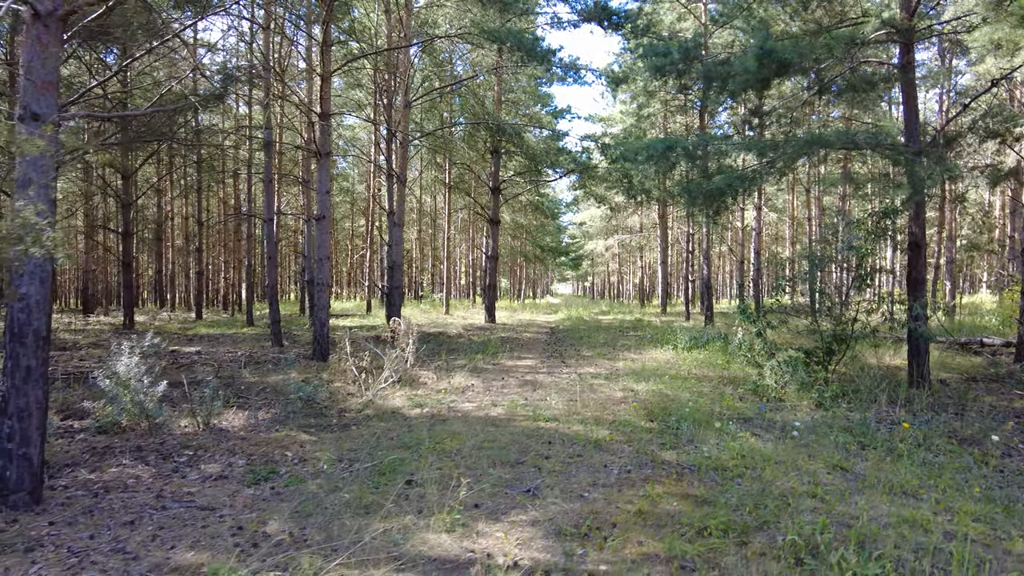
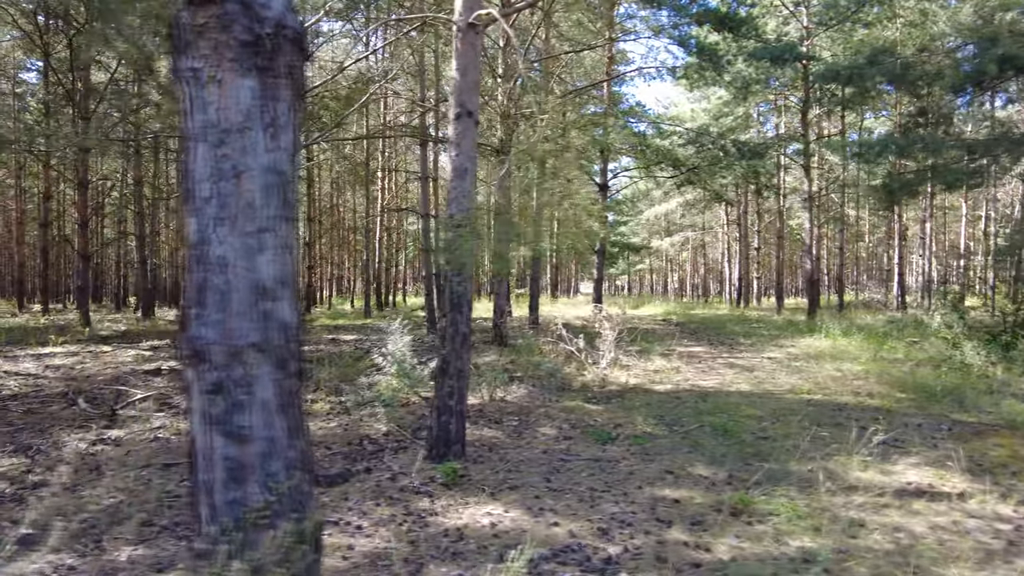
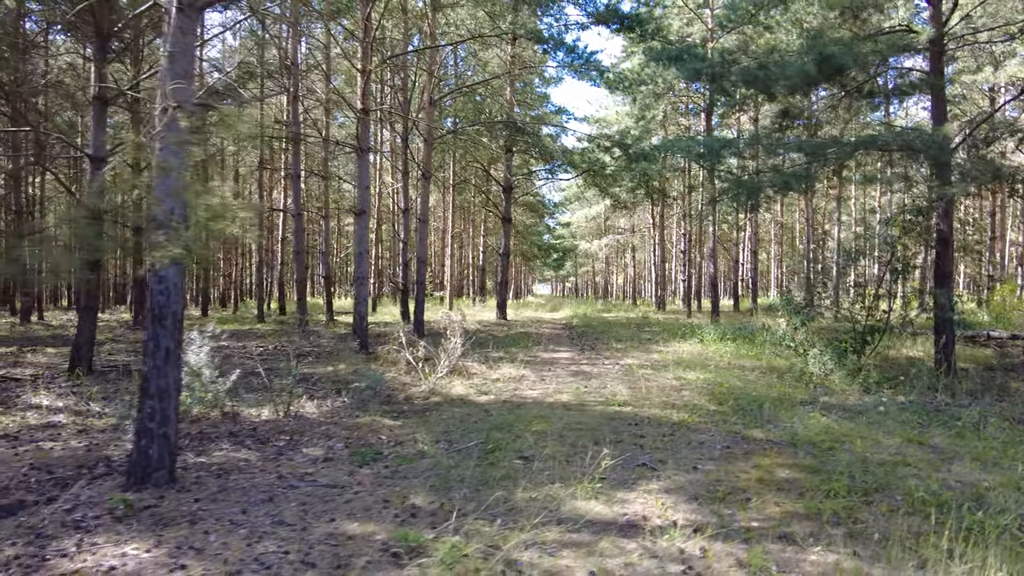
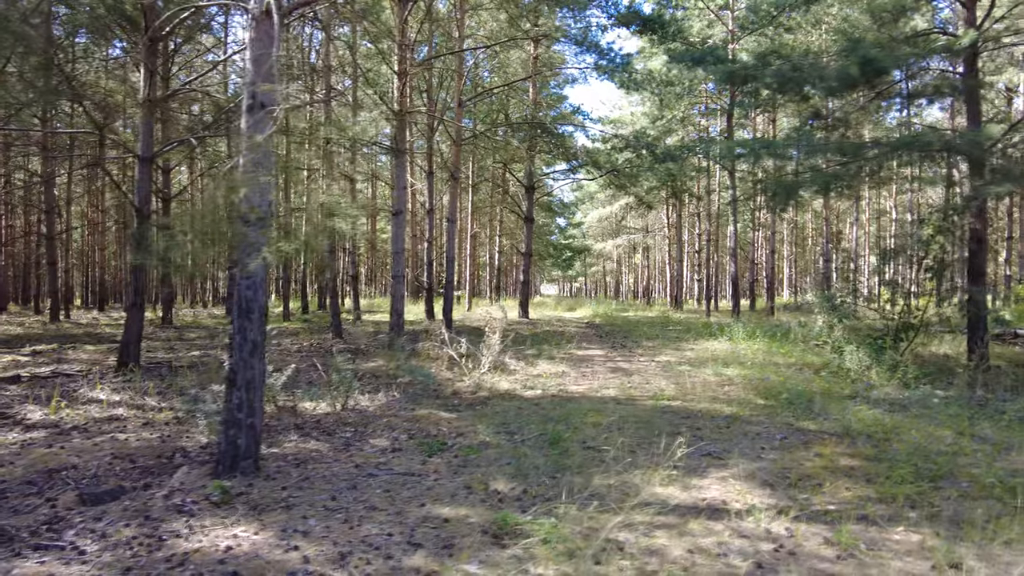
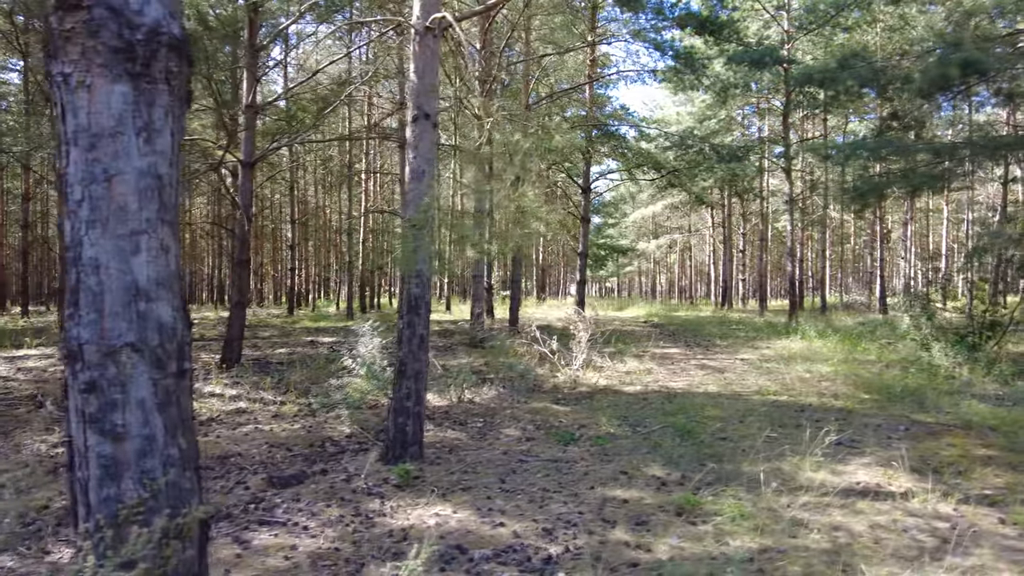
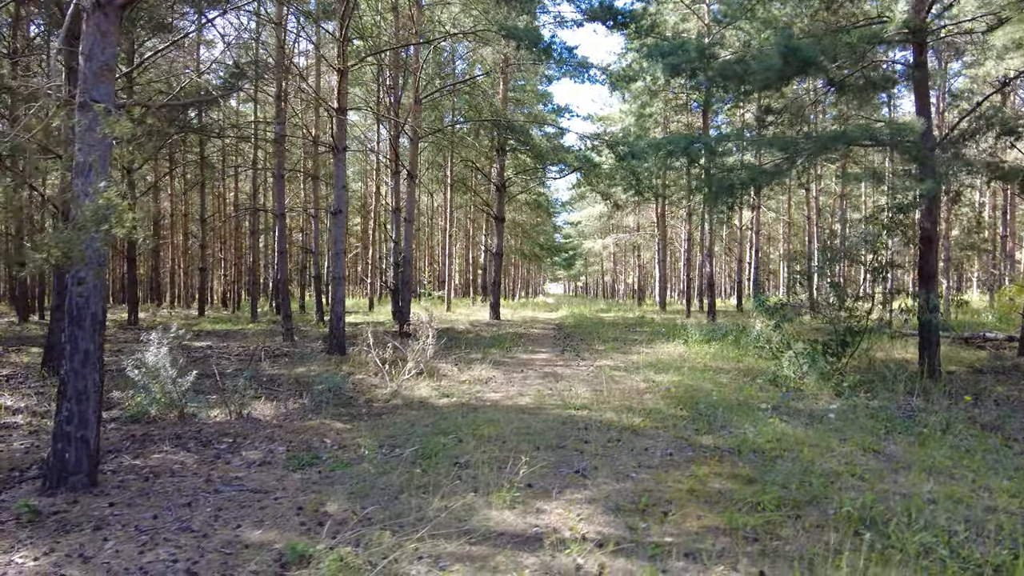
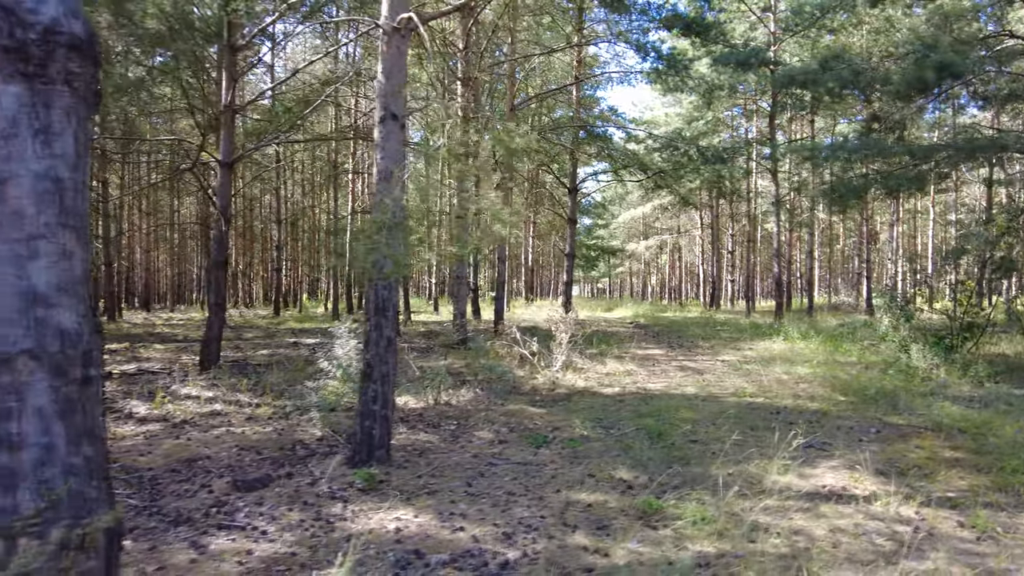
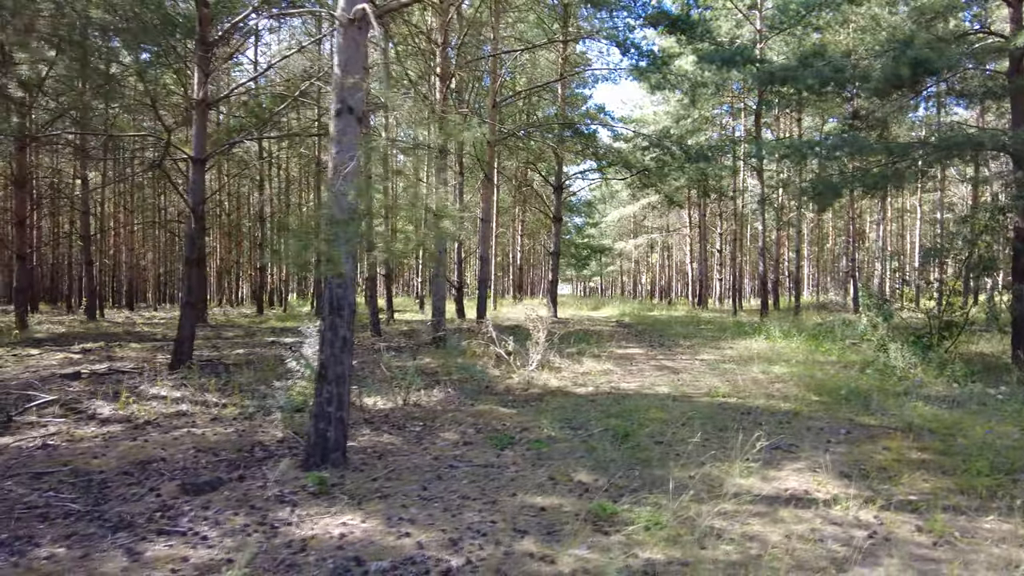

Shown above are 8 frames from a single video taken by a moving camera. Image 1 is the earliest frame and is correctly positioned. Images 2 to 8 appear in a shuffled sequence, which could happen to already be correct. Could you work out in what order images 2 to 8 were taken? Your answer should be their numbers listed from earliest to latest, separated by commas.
6, 3, 4, 8, 7, 5, 2
